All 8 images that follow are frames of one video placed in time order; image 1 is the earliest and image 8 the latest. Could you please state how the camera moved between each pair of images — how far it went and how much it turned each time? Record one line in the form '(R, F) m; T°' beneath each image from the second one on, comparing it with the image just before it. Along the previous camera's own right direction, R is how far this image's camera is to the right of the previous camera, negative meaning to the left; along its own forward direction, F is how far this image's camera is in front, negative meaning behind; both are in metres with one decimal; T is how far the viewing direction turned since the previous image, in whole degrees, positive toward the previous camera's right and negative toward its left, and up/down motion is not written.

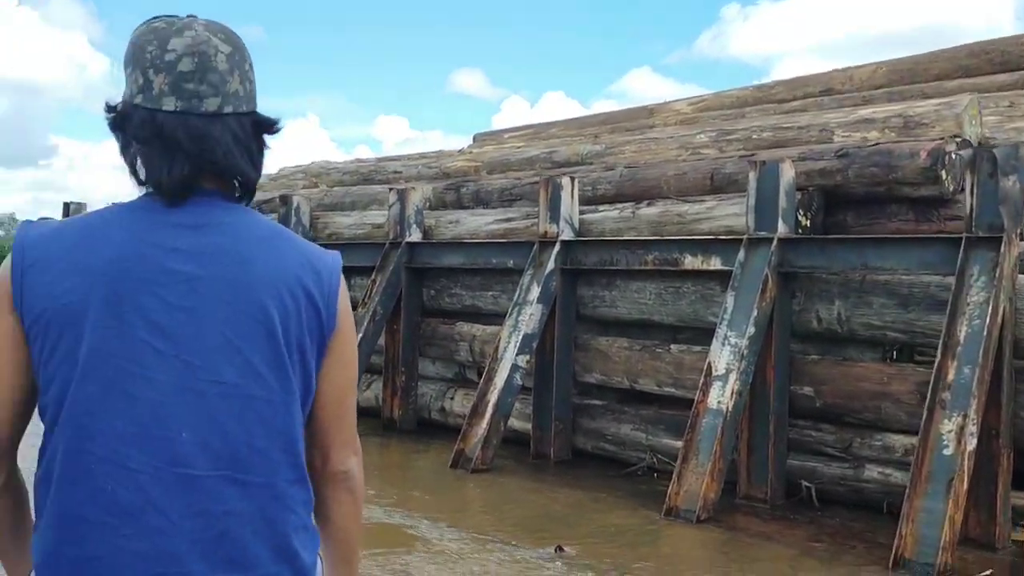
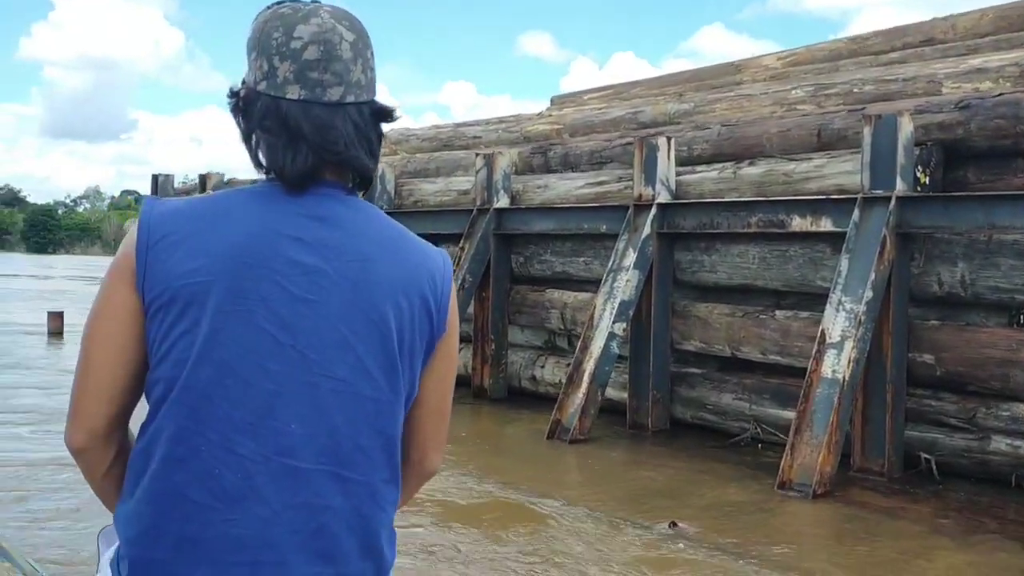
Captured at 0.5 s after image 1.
(-0.2, +0.2) m; -4°
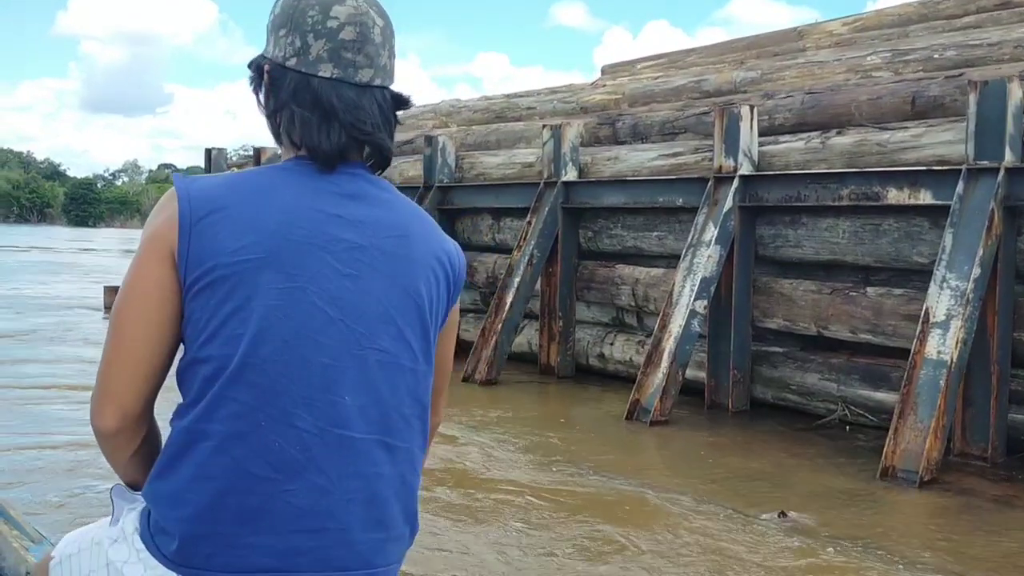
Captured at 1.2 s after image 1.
(-0.3, +0.2) m; -2°
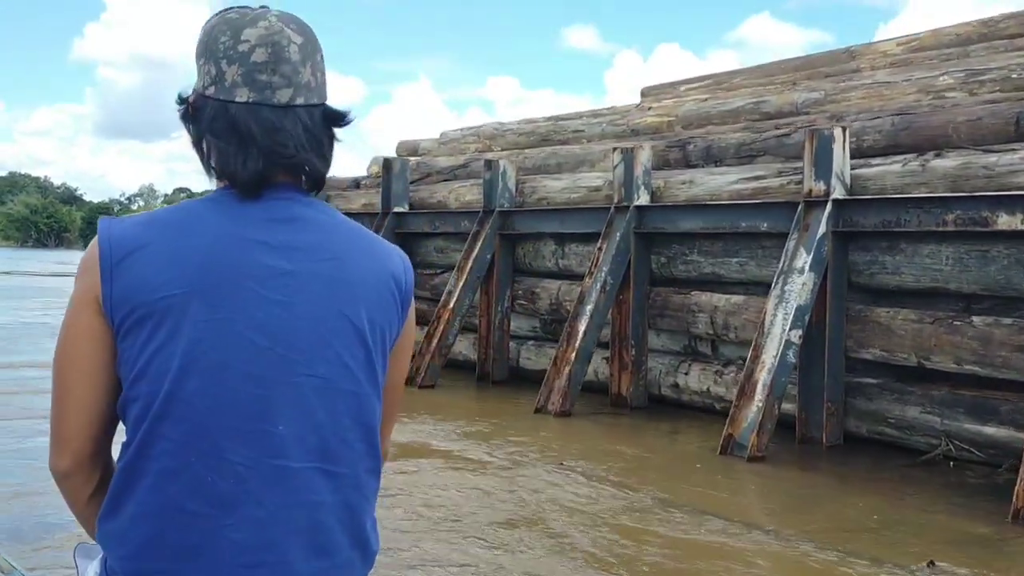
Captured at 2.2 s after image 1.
(-0.5, +0.2) m; -1°
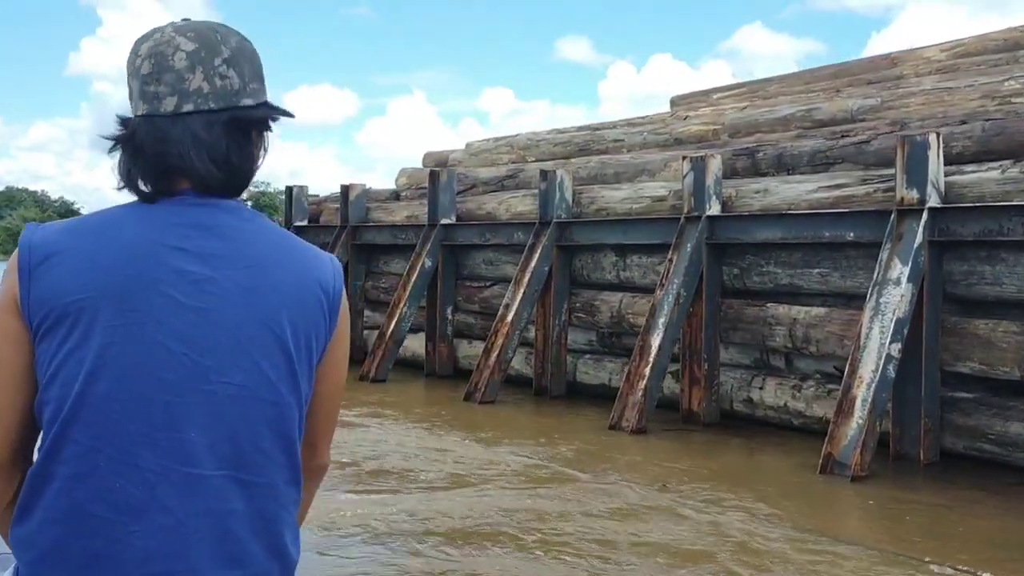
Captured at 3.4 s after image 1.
(-0.6, +0.2) m; 0°
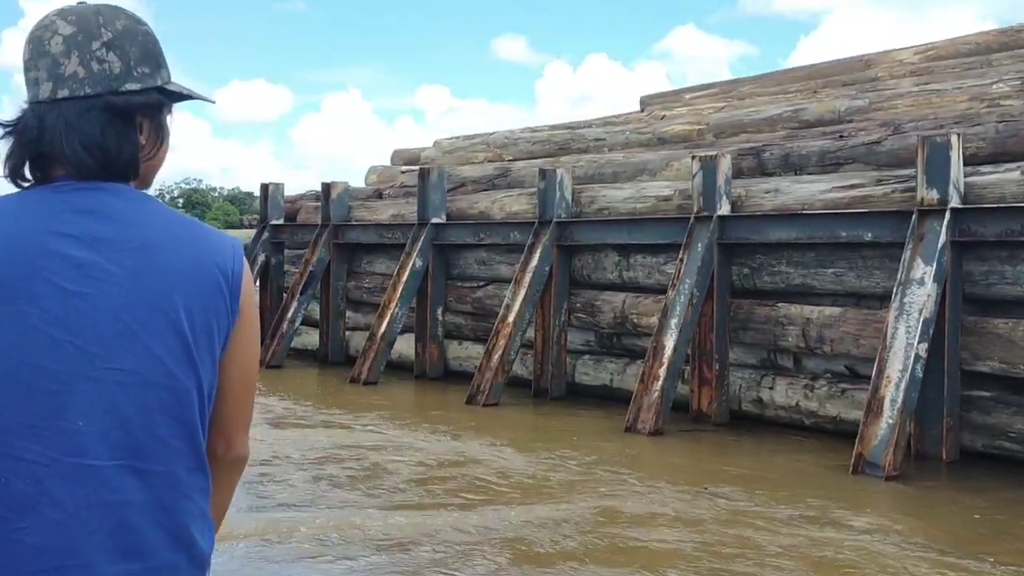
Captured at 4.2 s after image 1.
(-0.6, +0.1) m; +4°
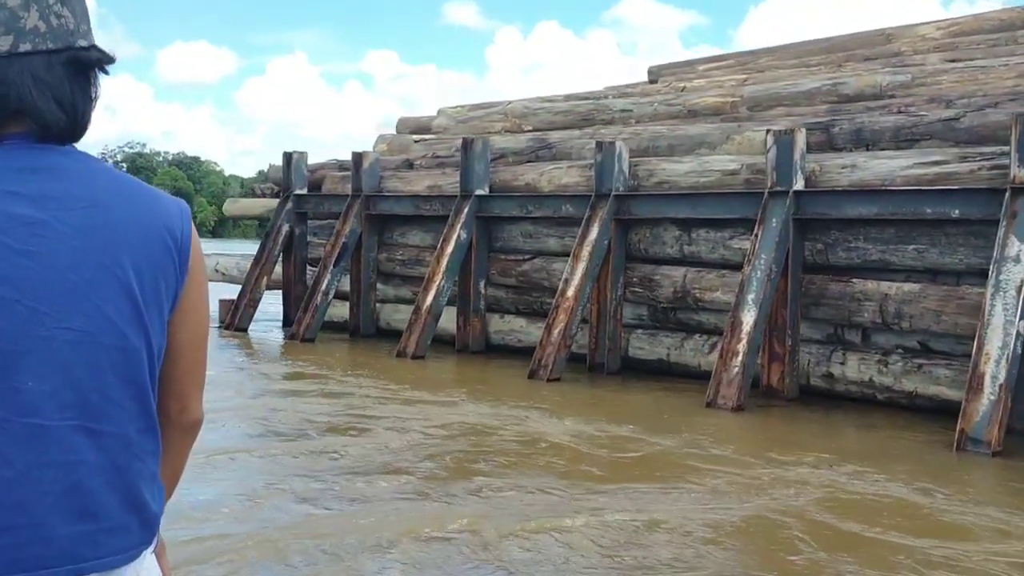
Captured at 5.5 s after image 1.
(-0.9, +0.1) m; +3°
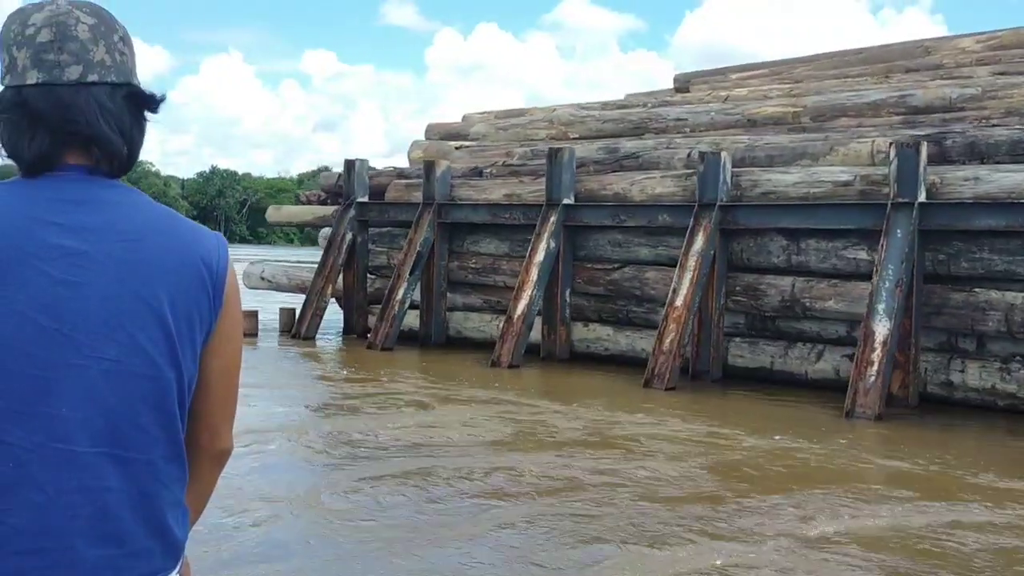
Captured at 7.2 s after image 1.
(-1.5, +0.1) m; +4°
